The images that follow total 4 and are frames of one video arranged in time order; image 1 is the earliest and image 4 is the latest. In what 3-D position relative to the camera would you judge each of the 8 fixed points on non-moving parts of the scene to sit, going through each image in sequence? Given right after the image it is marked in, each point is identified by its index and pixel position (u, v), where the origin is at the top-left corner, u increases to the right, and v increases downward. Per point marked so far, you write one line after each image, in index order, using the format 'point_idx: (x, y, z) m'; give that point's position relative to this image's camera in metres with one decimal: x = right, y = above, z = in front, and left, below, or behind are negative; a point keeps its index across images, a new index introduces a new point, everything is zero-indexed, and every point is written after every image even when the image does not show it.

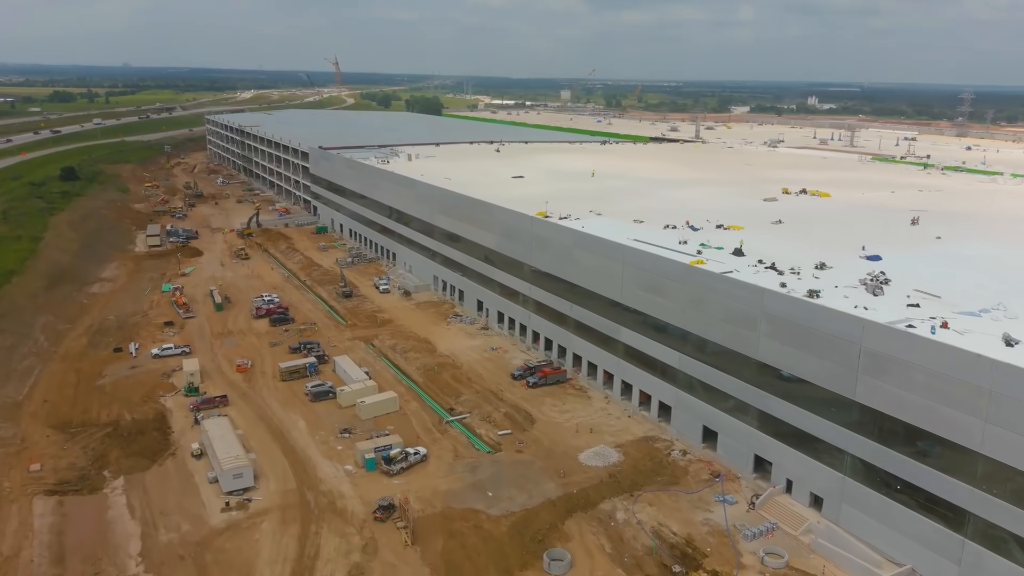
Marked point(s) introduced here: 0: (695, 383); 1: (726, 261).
0: (+4.1, -2.1, +15.3) m
1: (+5.0, +0.6, +16.1) m
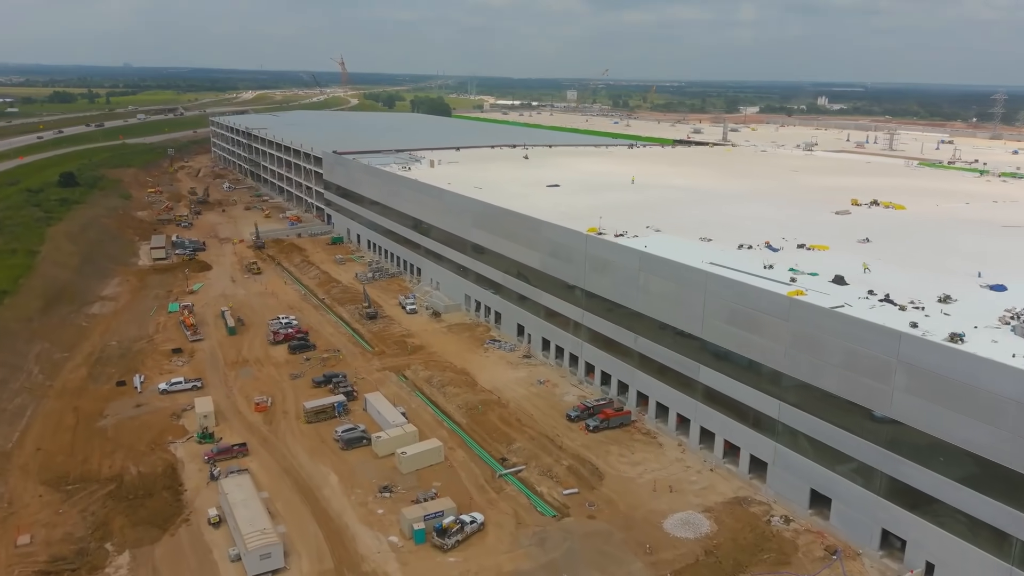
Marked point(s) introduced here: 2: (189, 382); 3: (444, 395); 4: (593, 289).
0: (+5.4, -2.8, +13.0) m
1: (+6.4, -0.1, +13.8) m
2: (-8.6, -2.5, +18.3) m
3: (-1.8, -2.8, +18.0) m
4: (+2.1, 0.0, +17.9) m
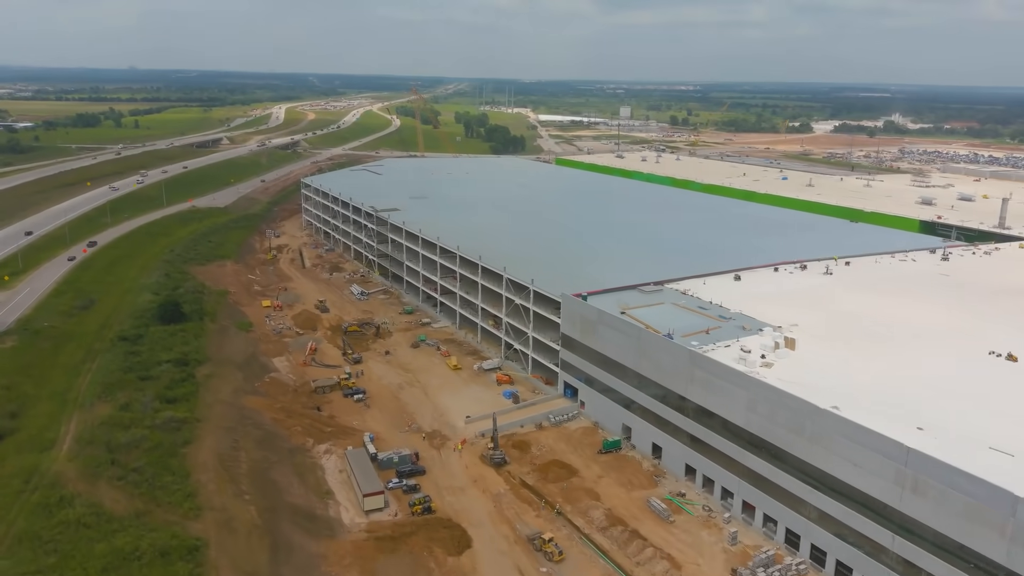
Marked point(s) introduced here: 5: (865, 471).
0: (+17.1, -10.3, +1.2) m
1: (+18.1, -7.5, +1.9) m
2: (+3.2, -10.0, +6.6) m
3: (+10.0, -10.3, +6.2) m
4: (+13.9, -7.5, +6.1) m
5: (+8.1, -4.2, +15.6) m
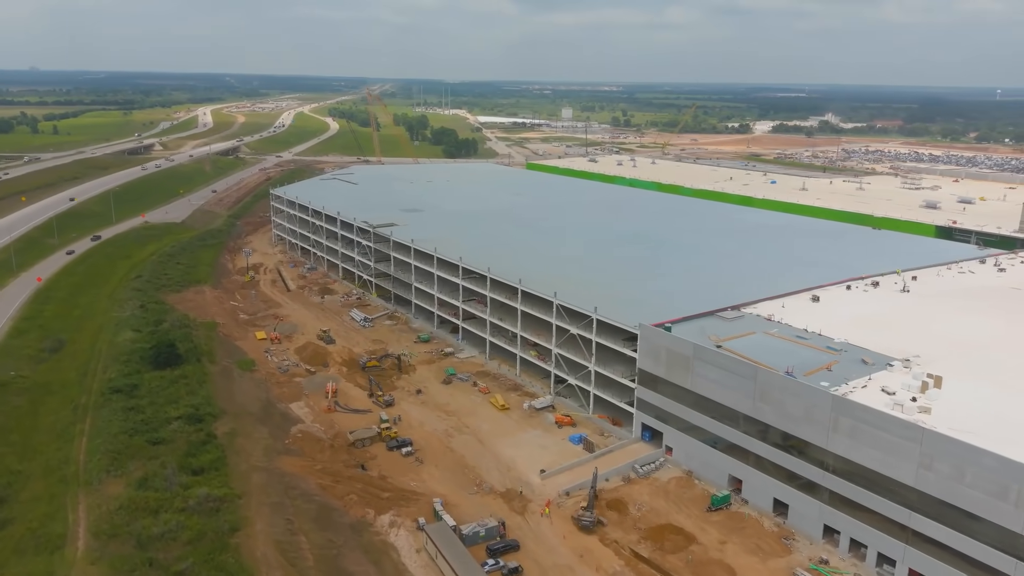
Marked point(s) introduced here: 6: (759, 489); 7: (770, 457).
0: (+22.0, -10.8, -0.1) m
1: (+22.8, -8.0, +0.8) m
2: (+7.6, -10.9, +4.0) m
3: (+14.5, -11.0, +4.3) m
4: (+18.2, -8.1, +4.5) m
5: (+11.4, -5.0, +13.4) m
6: (+7.0, -5.7, +19.7) m
7: (+7.2, -4.7, +19.4) m
